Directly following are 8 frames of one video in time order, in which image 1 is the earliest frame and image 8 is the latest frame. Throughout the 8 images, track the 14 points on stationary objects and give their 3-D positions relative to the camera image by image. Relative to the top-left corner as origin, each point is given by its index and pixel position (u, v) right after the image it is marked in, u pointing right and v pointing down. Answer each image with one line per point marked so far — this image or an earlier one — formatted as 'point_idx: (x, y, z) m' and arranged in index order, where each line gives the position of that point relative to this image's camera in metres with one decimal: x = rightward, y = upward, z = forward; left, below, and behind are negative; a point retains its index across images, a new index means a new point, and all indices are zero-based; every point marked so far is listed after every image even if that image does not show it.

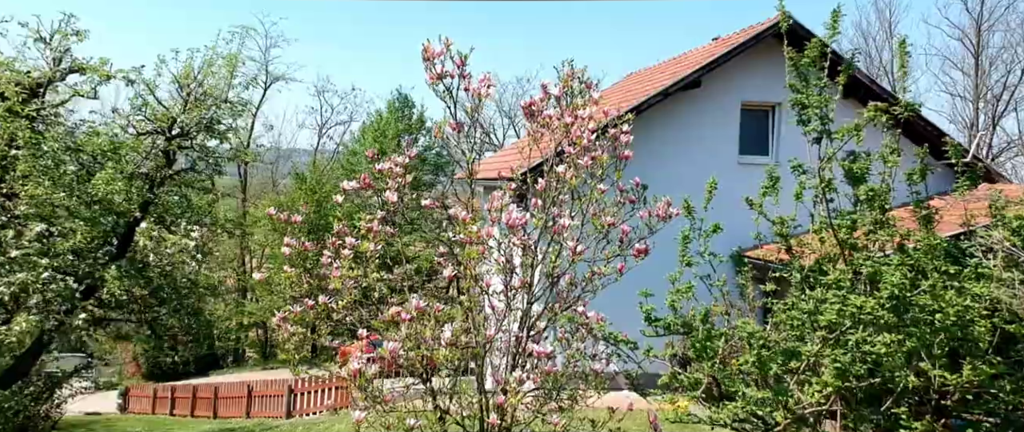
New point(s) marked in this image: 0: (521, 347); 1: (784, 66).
0: (+0.1, -1.0, +7.8) m
1: (+3.6, +2.0, +12.8) m
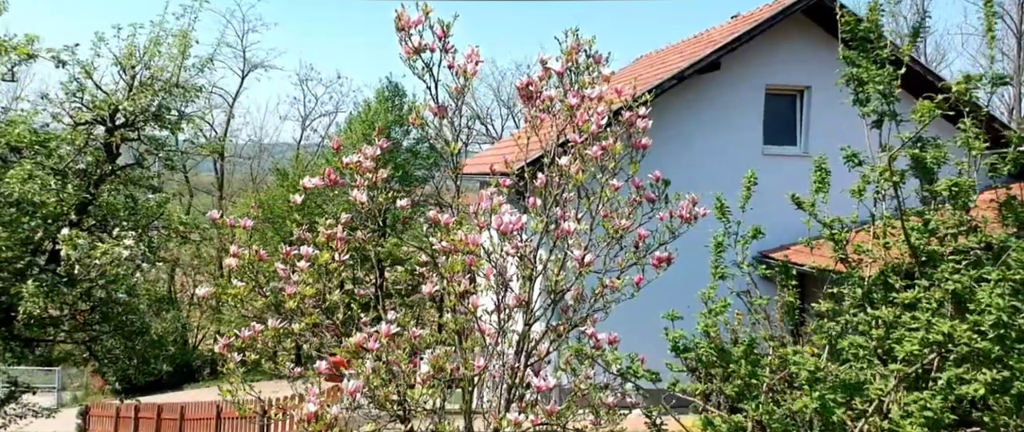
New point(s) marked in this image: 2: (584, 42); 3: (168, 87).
0: (0.0, -1.1, +6.4) m
1: (+3.5, +2.0, +11.4) m
2: (+0.5, +1.2, +6.5) m
3: (-3.2, +1.2, +9.0) m
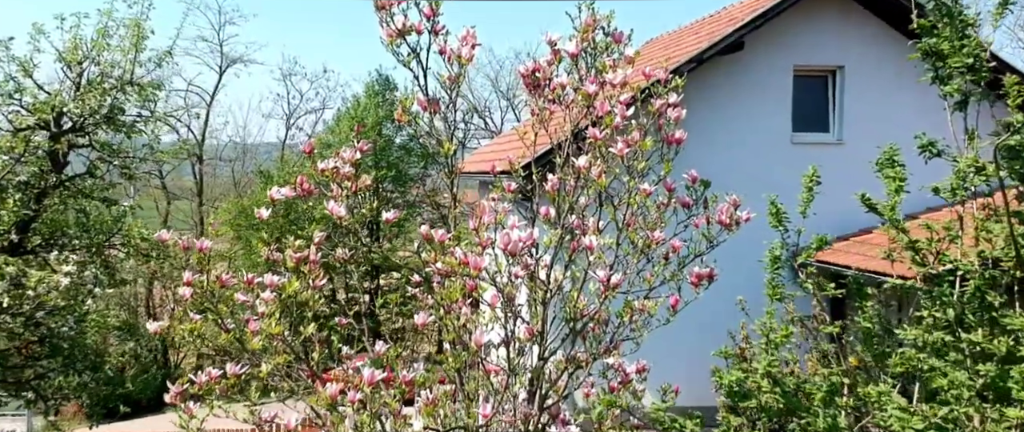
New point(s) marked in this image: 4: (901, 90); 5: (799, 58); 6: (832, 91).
0: (+0.1, -1.1, +5.3) m
1: (+3.5, +2.1, +10.2) m
2: (+0.5, +1.1, +5.4) m
3: (-3.2, +1.1, +7.9) m
4: (+4.0, +1.3, +10.0) m
5: (+2.9, +1.6, +9.9) m
6: (+3.3, +1.3, +10.1) m
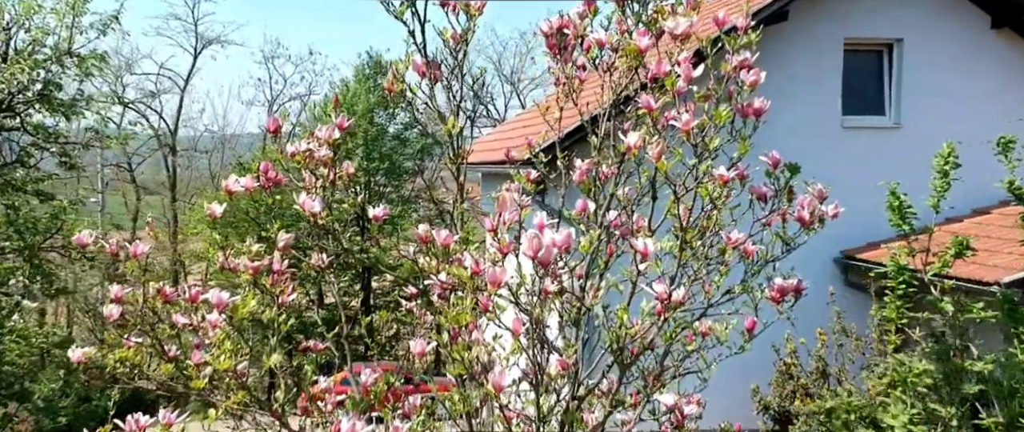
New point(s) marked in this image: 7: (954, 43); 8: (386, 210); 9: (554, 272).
0: (+0.2, -1.1, +4.0) m
1: (+3.6, +2.1, +8.9) m
2: (+0.6, +1.1, +4.1) m
3: (-3.1, +1.1, +6.6) m
4: (+4.1, +1.3, +8.8) m
5: (+3.0, +1.6, +8.6) m
6: (+3.4, +1.3, +8.8) m
7: (+4.0, +1.6, +8.7) m
8: (-0.6, 0.0, +5.0) m
9: (+0.2, -0.2, +3.9) m
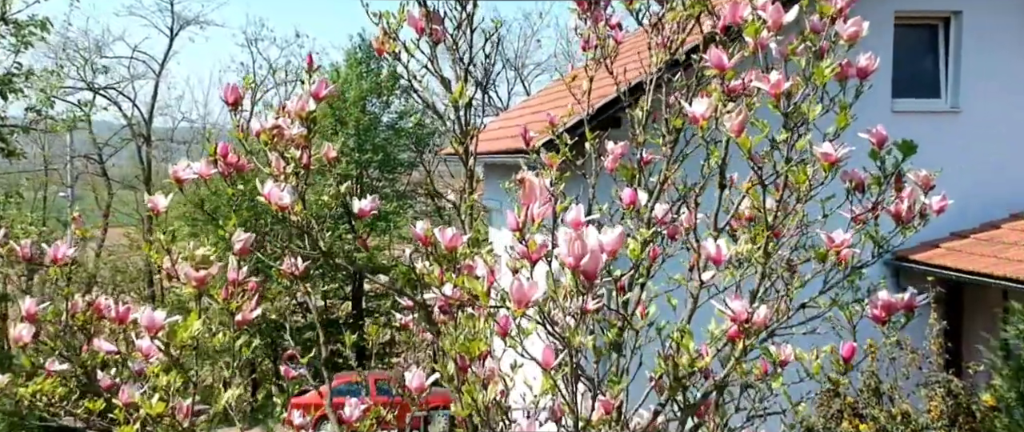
0: (+0.3, -1.1, +3.0) m
1: (+3.7, +2.1, +8.0) m
2: (+0.7, +1.1, +3.2) m
3: (-3.0, +1.1, +5.6) m
4: (+4.2, +1.4, +7.8) m
5: (+3.1, +1.7, +7.6) m
6: (+3.5, +1.4, +7.8) m
7: (+4.0, +1.6, +7.7) m
8: (-0.6, +0.1, +4.0) m
9: (+0.3, -0.2, +3.0) m
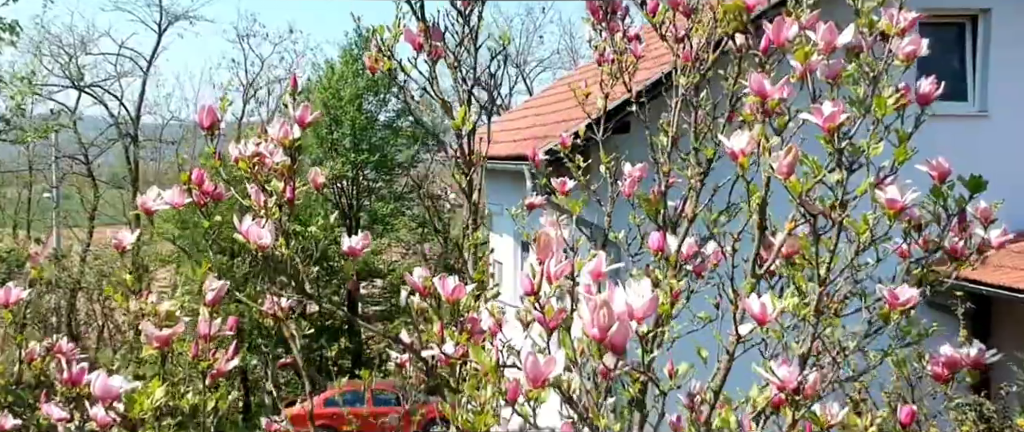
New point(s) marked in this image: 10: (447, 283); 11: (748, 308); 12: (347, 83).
0: (+0.3, -1.2, +2.6) m
1: (+3.7, +2.1, +7.6) m
2: (+0.7, +1.0, +2.8) m
3: (-3.0, +1.0, +5.2) m
4: (+4.2, +1.3, +7.4) m
5: (+3.1, +1.6, +7.2) m
6: (+3.5, +1.3, +7.4) m
7: (+4.0, +1.5, +7.3) m
8: (-0.5, -0.1, +3.6) m
9: (+0.3, -0.3, +2.6) m
10: (-0.2, -0.2, +2.7) m
11: (+0.6, -0.2, +2.6) m
12: (-1.9, +1.5, +11.2) m
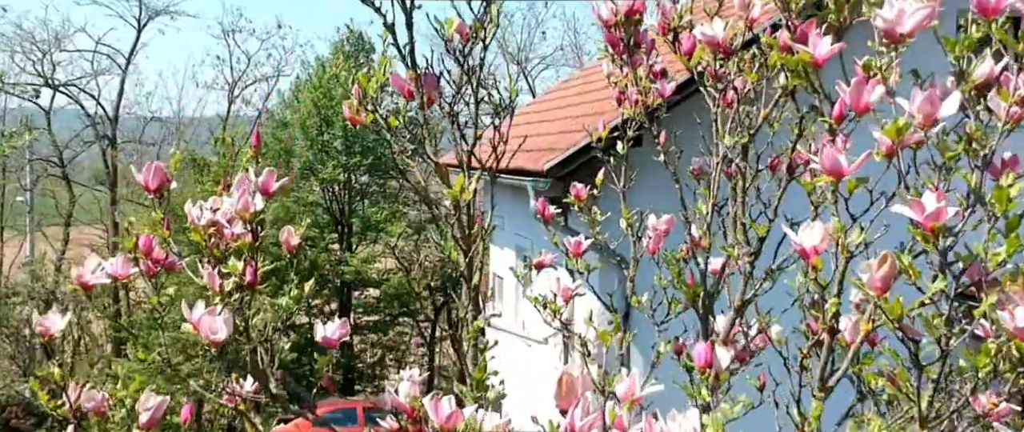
0: (+0.4, -1.5, +2.1) m
1: (+3.7, +1.9, +7.0) m
2: (+0.8, +0.8, +2.2) m
3: (-2.9, +0.8, +4.6) m
4: (+4.2, +1.1, +6.8) m
5: (+3.1, +1.4, +6.6) m
6: (+3.5, +1.1, +6.8) m
7: (+4.1, +1.3, +6.7) m
8: (-0.5, -0.3, +3.1) m
9: (+0.3, -0.6, +2.0) m
10: (-0.2, -0.4, +2.2) m
11: (+0.6, -0.5, +2.1) m
12: (-1.9, +1.5, +10.6) m
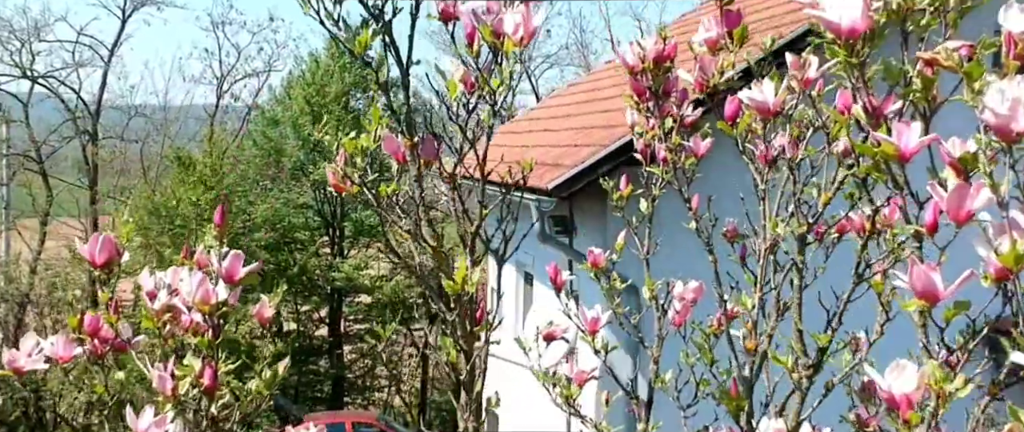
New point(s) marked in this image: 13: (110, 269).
0: (+0.3, -1.7, +1.7) m
1: (+3.8, +1.7, +6.5) m
2: (+0.8, +0.5, +1.7) m
3: (-2.9, +0.7, +4.1) m
4: (+4.2, +0.9, +6.4) m
5: (+3.1, +1.2, +6.2) m
6: (+3.5, +0.9, +6.4) m
7: (+4.1, +1.1, +6.3) m
8: (-0.5, -0.5, +2.6) m
9: (+0.3, -0.8, +1.6) m
10: (-0.2, -0.7, +1.7) m
11: (+0.6, -0.7, +1.7) m
12: (-1.9, +1.4, +10.1) m
13: (-1.1, -0.1, +2.6) m
